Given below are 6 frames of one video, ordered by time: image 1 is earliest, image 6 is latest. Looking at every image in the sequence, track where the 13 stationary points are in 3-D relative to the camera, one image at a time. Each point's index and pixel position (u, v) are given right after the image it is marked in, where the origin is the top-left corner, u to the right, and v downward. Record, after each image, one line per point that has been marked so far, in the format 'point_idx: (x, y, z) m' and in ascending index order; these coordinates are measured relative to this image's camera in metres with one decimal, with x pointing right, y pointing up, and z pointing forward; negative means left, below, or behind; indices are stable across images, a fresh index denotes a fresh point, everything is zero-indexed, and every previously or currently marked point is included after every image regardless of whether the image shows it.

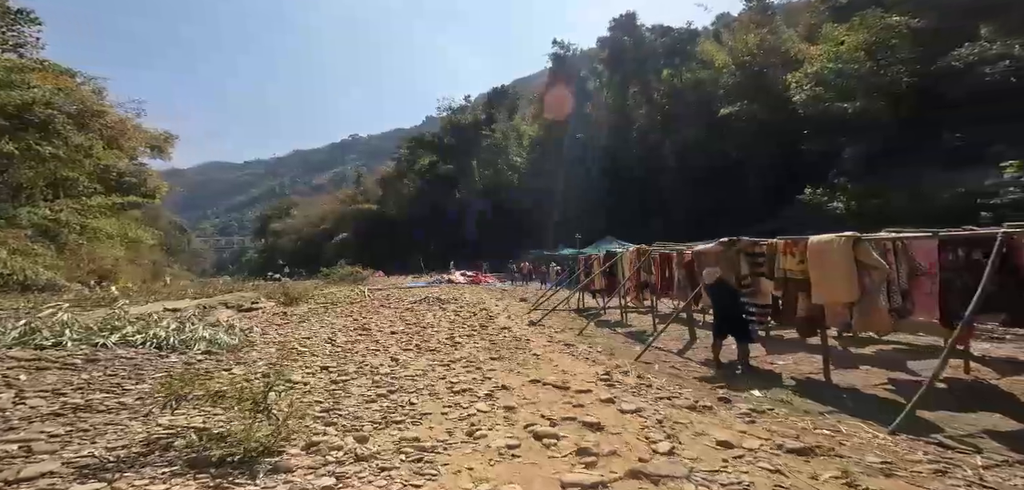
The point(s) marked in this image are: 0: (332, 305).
0: (-6.0, -2.1, +17.5) m
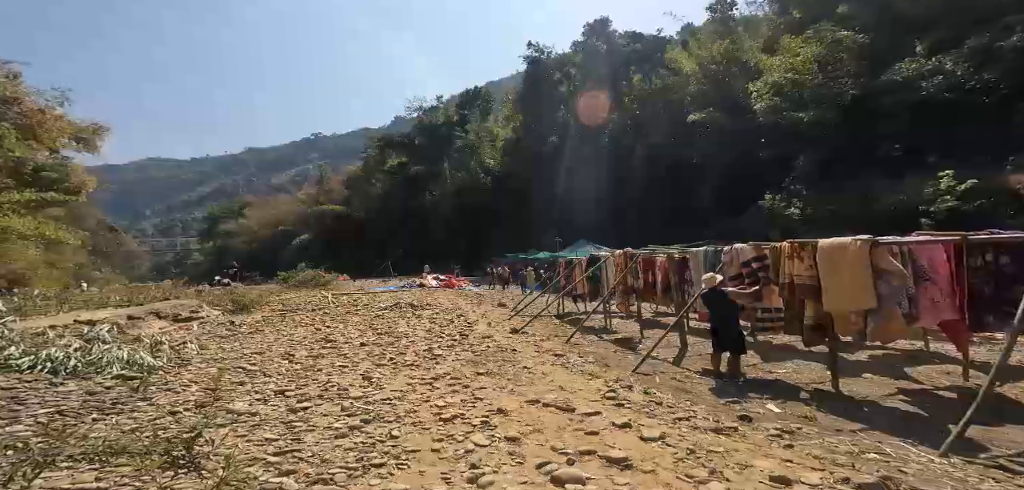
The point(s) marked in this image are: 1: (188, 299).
0: (-7.0, -2.2, +16.0) m
1: (-11.2, -1.9, +17.6) m
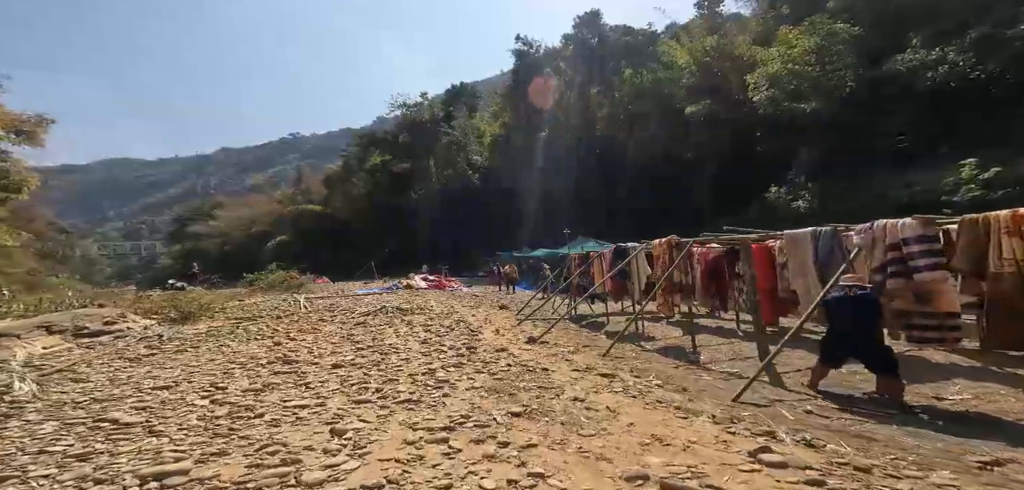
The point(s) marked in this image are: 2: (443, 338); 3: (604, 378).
0: (-6.7, -2.0, +12.9) m
1: (-11.0, -1.8, +14.4) m
2: (-1.6, -2.1, +11.1) m
3: (+1.3, -1.9, +7.2) m
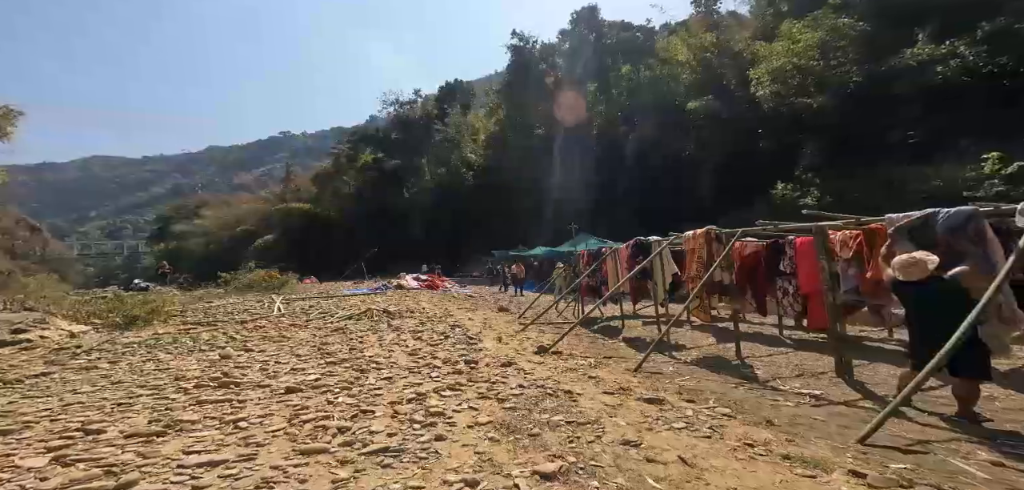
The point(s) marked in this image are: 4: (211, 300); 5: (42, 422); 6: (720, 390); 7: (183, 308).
0: (-6.6, -1.8, +11.0) m
1: (-10.9, -1.6, +12.4) m
2: (-1.5, -1.9, +9.2) m
3: (+1.5, -1.7, +5.4) m
4: (-10.8, -2.0, +18.2) m
5: (-3.6, -1.4, +3.8) m
6: (+2.5, -1.7, +6.0) m
7: (-9.9, -1.8, +15.1) m
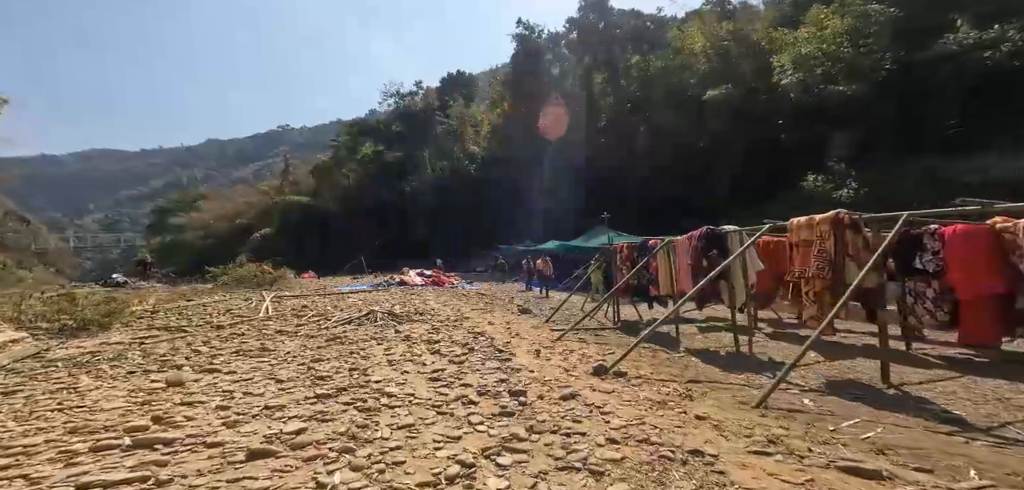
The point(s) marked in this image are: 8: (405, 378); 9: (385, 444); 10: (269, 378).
0: (-5.9, -1.5, +8.8) m
1: (-10.2, -1.3, +10.2) m
2: (-0.8, -1.7, +7.0) m
3: (+2.2, -1.6, +3.2) m
4: (-10.1, -1.7, +16.0) m
5: (-2.9, -1.2, +1.6) m
6: (+3.2, -1.6, +3.8) m
7: (-9.2, -1.6, +12.9) m
8: (-1.3, -1.7, +6.5) m
9: (-1.1, -1.5, +4.0) m
10: (-2.8, -1.5, +5.9) m
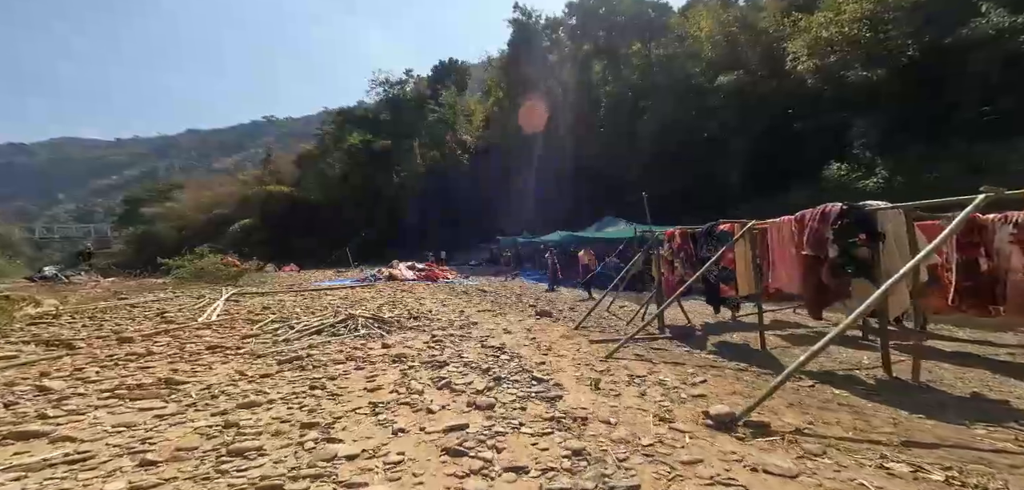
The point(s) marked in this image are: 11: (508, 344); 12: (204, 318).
0: (-5.4, -1.2, +5.7) m
1: (-9.7, -0.9, +7.1) m
2: (-0.2, -1.4, +4.1) m
3: (+2.9, -1.4, +0.4) m
4: (-9.7, -1.3, +12.8) m
5: (-2.2, -0.9, -1.3) m
6: (+3.9, -1.4, +0.9) m
7: (-8.7, -1.2, +9.8) m
8: (-0.8, -1.4, +3.5) m
9: (-0.4, -1.2, +1.1) m
10: (-2.2, -1.3, +2.9) m
11: (-0.1, -1.5, +7.9) m
12: (-5.5, -1.3, +9.0) m
